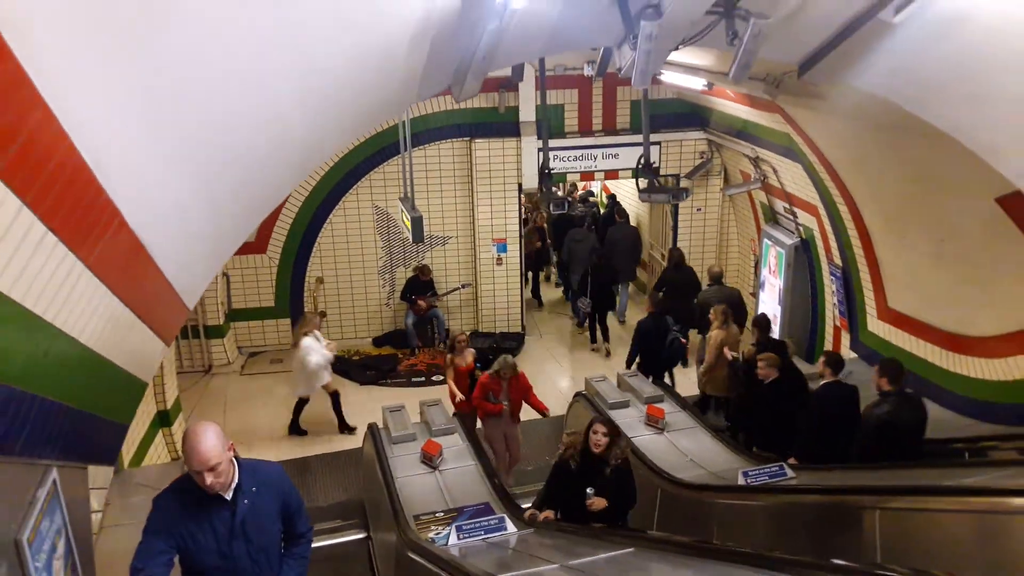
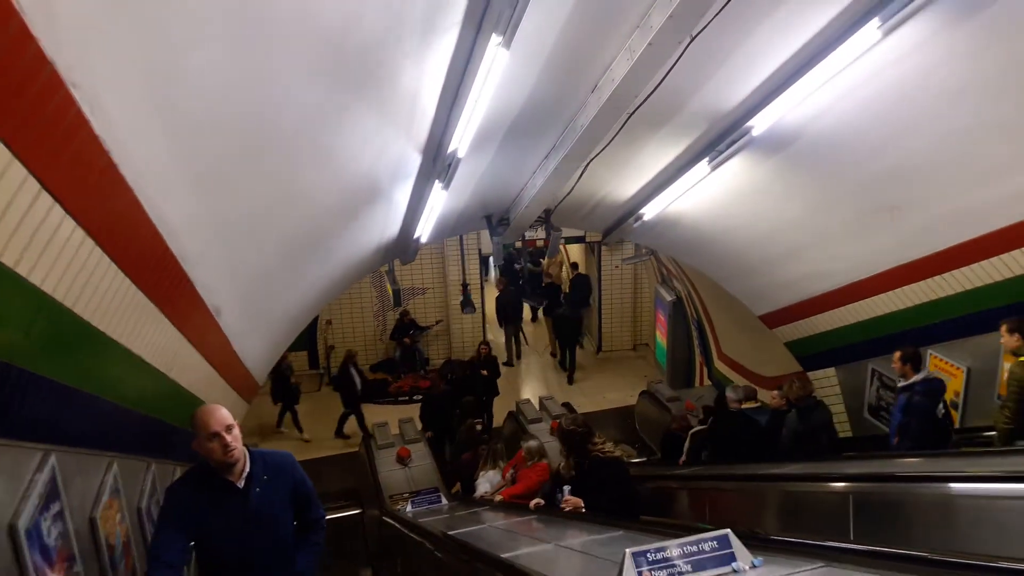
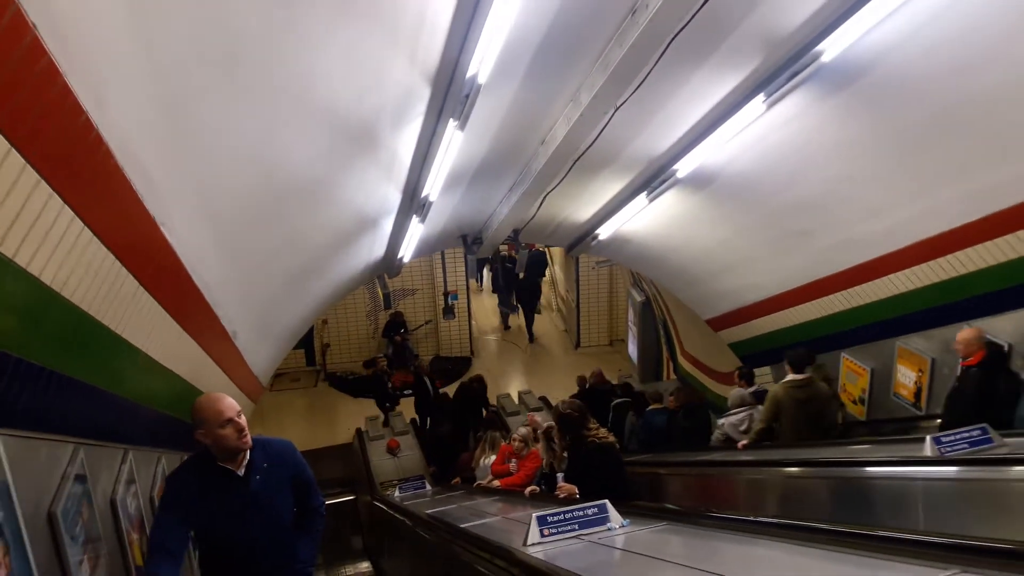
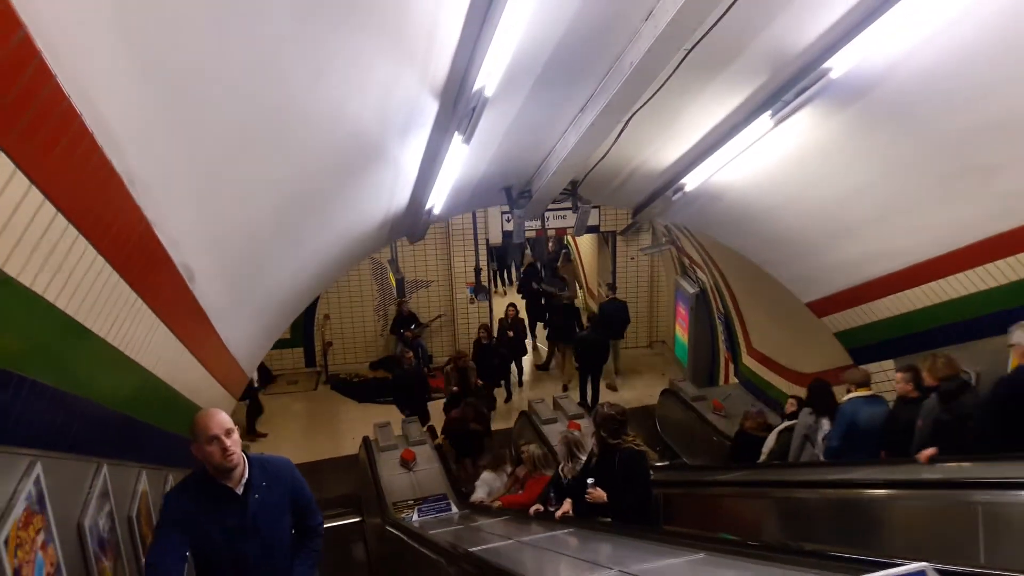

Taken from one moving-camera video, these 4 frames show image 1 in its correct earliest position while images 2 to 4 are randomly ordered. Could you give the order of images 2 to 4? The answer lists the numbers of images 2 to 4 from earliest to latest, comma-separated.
4, 2, 3
